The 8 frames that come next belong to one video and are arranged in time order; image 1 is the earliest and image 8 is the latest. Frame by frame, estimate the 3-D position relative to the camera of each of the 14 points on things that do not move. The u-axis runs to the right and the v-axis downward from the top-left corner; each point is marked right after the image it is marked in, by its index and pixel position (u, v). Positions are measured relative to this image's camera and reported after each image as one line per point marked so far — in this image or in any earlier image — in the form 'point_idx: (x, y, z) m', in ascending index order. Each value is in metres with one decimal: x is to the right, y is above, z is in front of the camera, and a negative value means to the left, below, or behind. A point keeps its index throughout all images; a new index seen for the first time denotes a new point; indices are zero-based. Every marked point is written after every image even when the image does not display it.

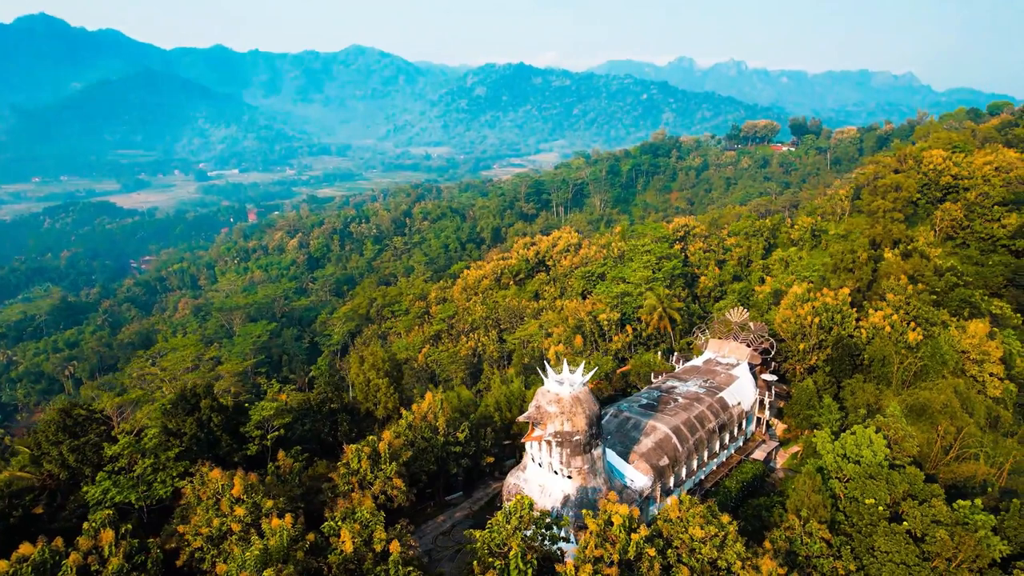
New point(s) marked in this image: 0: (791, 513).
0: (+6.9, -5.5, +15.3) m
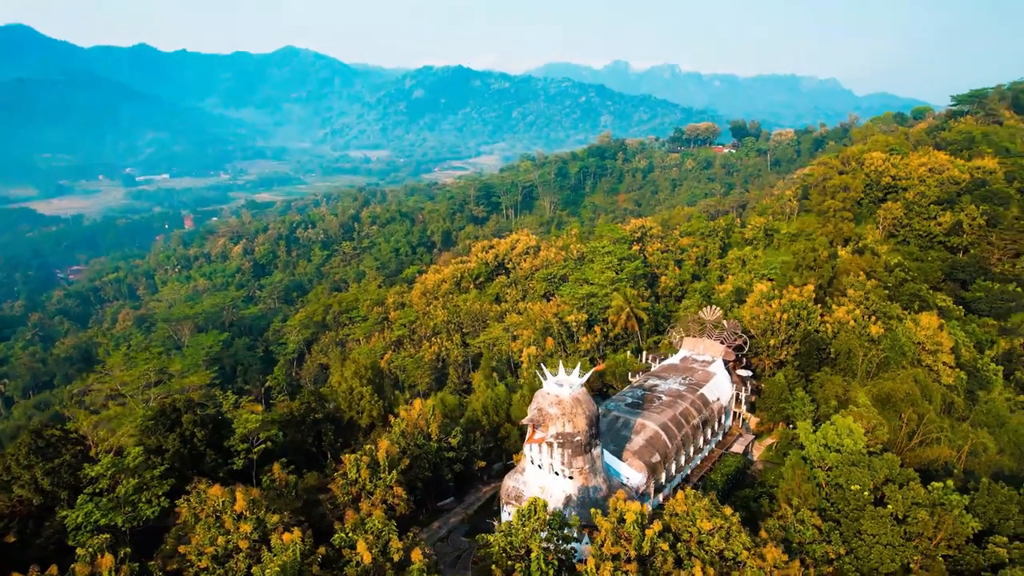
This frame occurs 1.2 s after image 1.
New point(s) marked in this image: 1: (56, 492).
0: (+6.9, -5.4, +16.0) m
1: (-10.7, -4.8, +14.7) m
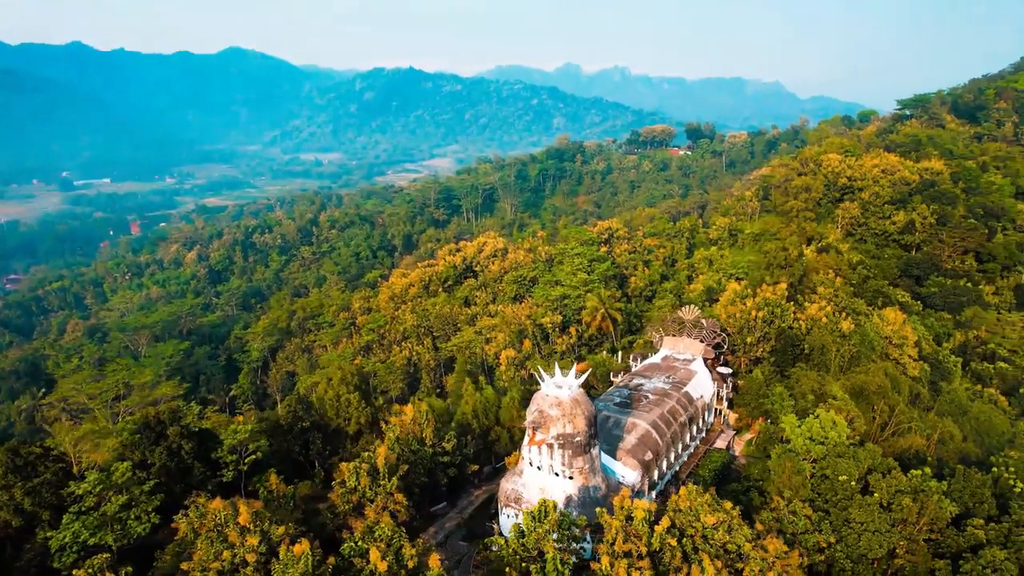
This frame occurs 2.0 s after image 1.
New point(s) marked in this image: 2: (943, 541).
0: (+6.9, -5.4, +16.5) m
1: (-10.6, -5.0, +14.1) m
2: (+10.4, -6.1, +15.2) m
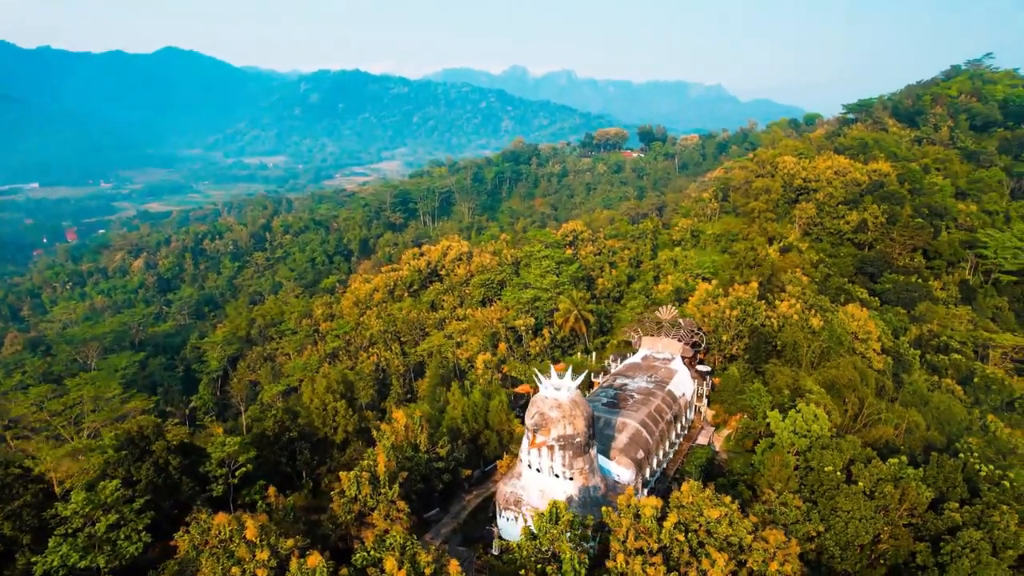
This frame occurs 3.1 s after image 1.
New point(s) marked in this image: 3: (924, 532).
0: (+6.8, -5.4, +17.0) m
1: (-10.5, -5.3, +13.4) m
2: (+10.5, -6.0, +16.0) m
3: (+10.5, -6.2, +16.0) m
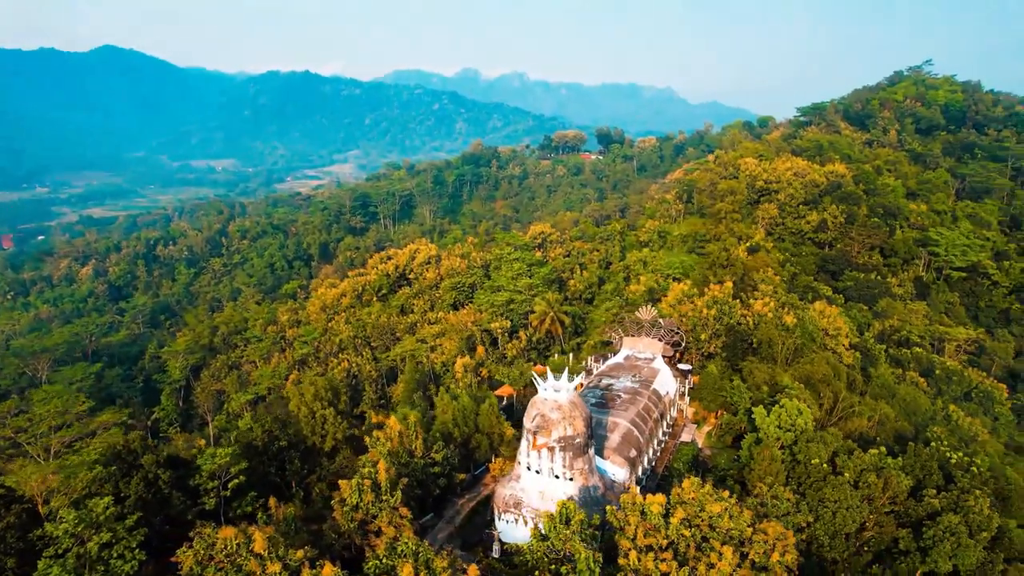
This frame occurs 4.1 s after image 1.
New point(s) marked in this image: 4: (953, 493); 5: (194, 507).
0: (+6.7, -5.4, +17.5) m
1: (-10.3, -5.5, +12.8) m
2: (+10.4, -5.9, +16.7) m
3: (+10.5, -6.1, +16.7) m
4: (+11.7, -5.5, +16.7) m
5: (-7.9, -5.4, +15.6) m
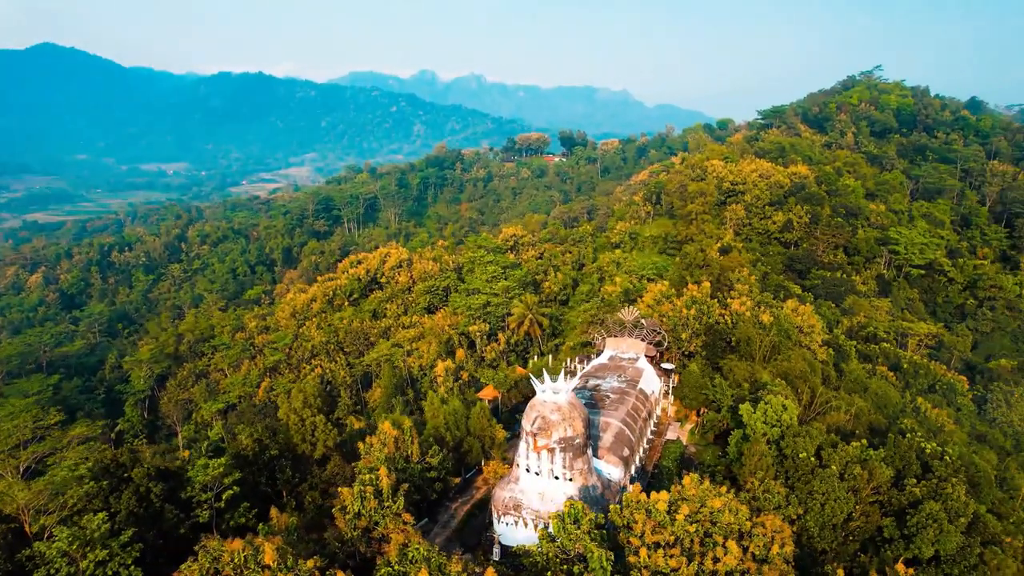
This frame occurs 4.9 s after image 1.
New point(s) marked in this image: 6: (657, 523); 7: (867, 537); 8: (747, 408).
0: (+6.6, -5.4, +18.0) m
1: (-10.1, -5.7, +12.3) m
2: (+10.4, -5.9, +17.4) m
3: (+10.4, -6.1, +17.4) m
4: (+11.7, -5.4, +17.5) m
5: (-7.9, -5.6, +15.2) m
6: (+3.0, -4.8, +12.8) m
7: (+9.5, -6.7, +16.9) m
8: (+7.4, -3.8, +19.9) m
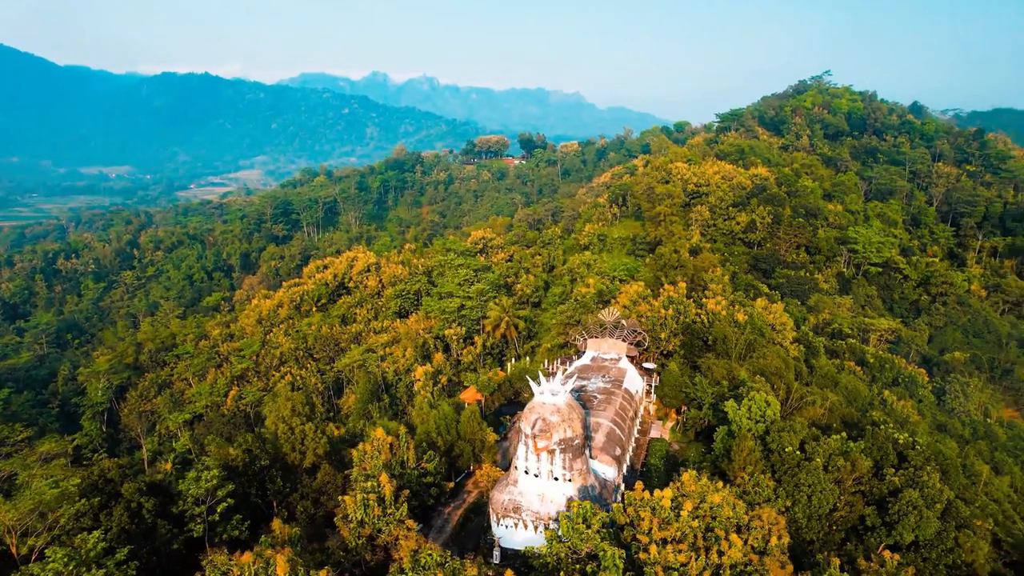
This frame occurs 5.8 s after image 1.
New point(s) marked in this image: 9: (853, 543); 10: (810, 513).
0: (+6.4, -5.4, +18.5) m
1: (-9.9, -6.0, +11.8) m
2: (+10.2, -5.8, +18.1) m
3: (+10.3, -6.0, +18.1) m
4: (+11.5, -5.3, +18.3) m
5: (-7.8, -5.8, +14.8) m
6: (+3.1, -4.8, +13.1) m
7: (+9.5, -6.6, +17.6) m
8: (+7.1, -3.8, +20.4) m
9: (+9.4, -7.0, +17.3) m
10: (+8.0, -6.1, +17.0) m
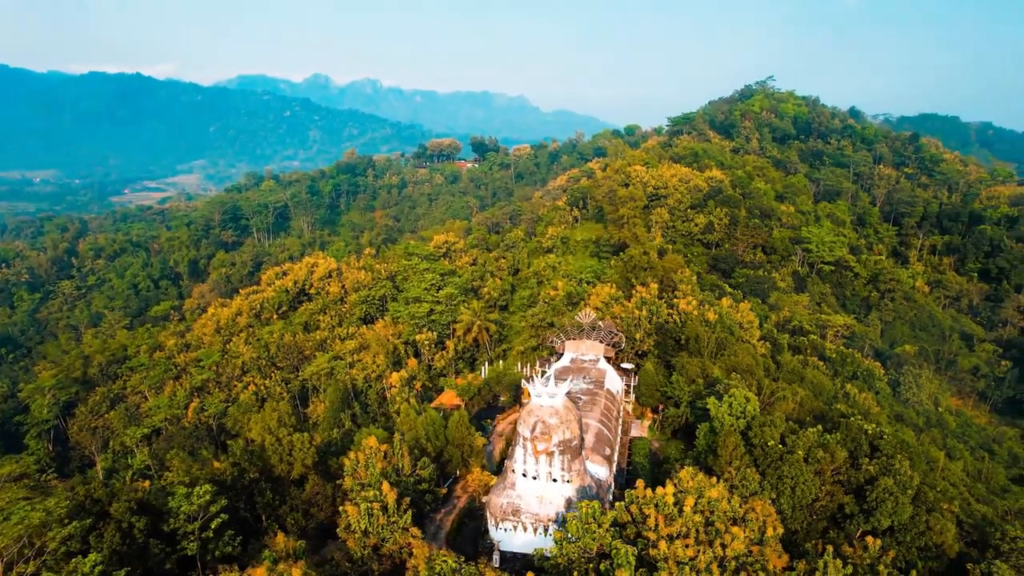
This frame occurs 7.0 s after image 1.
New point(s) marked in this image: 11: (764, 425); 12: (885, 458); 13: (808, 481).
0: (+6.2, -5.4, +19.0) m
1: (-9.6, -6.2, +11.2) m
2: (+10.0, -5.8, +18.9) m
3: (+10.1, -6.0, +19.0) m
4: (+11.3, -5.2, +19.2) m
5: (-7.7, -6.1, +14.3) m
6: (+3.3, -4.9, +13.4) m
7: (+9.3, -6.6, +18.4) m
8: (+6.7, -3.8, +21.1) m
9: (+9.3, -7.0, +18.1) m
10: (+7.9, -6.1, +17.7) m
11: (+7.9, -4.3, +19.9) m
12: (+11.5, -5.2, +19.4) m
13: (+8.5, -5.5, +17.9) m
